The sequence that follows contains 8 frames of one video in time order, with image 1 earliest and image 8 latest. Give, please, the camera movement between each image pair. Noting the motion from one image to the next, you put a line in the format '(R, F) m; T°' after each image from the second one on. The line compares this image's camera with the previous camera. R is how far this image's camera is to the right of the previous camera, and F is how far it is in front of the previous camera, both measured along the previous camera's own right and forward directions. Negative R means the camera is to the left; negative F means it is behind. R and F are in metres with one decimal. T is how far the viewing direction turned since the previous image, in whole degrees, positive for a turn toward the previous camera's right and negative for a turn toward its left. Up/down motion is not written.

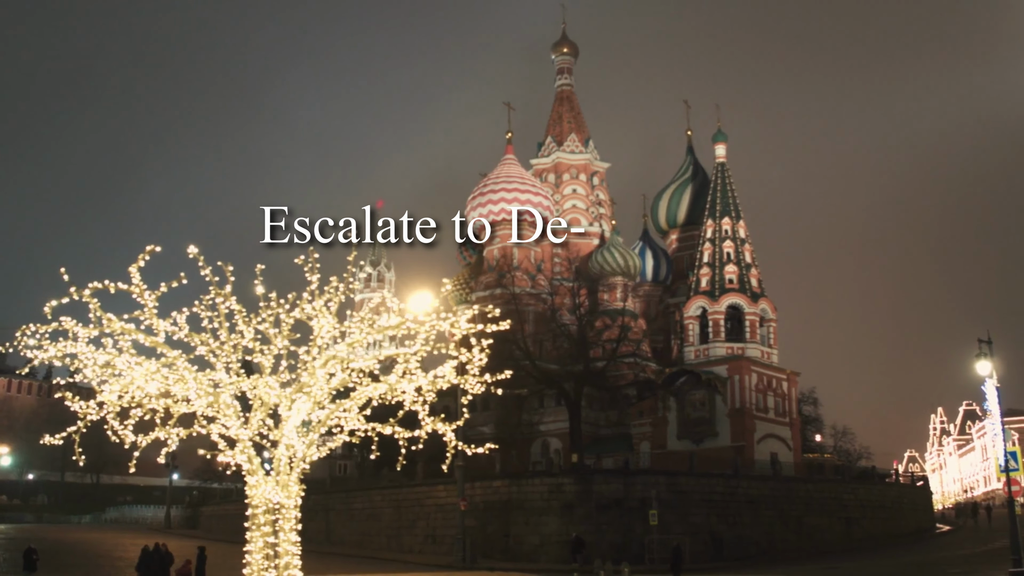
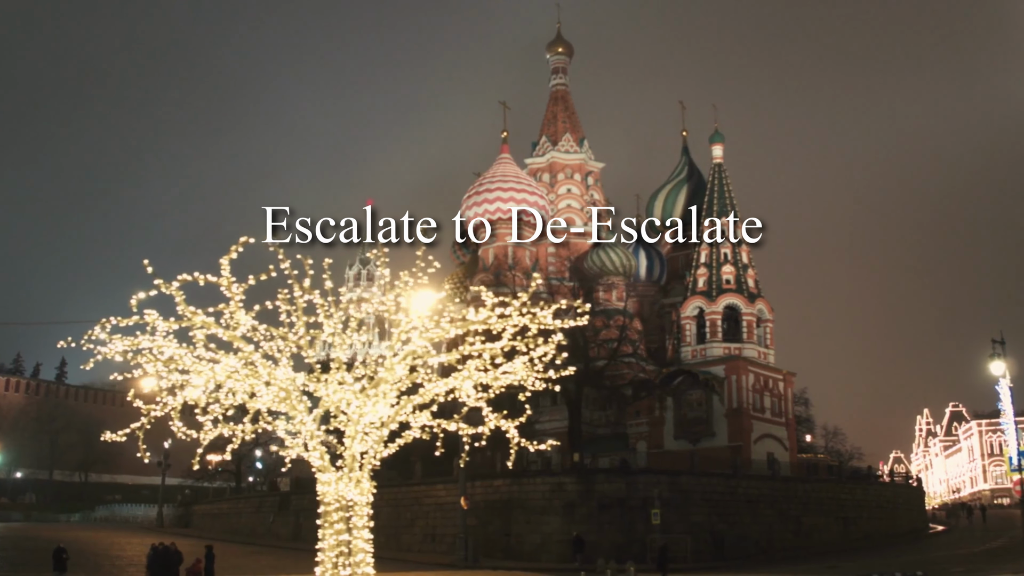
(-0.6, +0.1) m; +1°
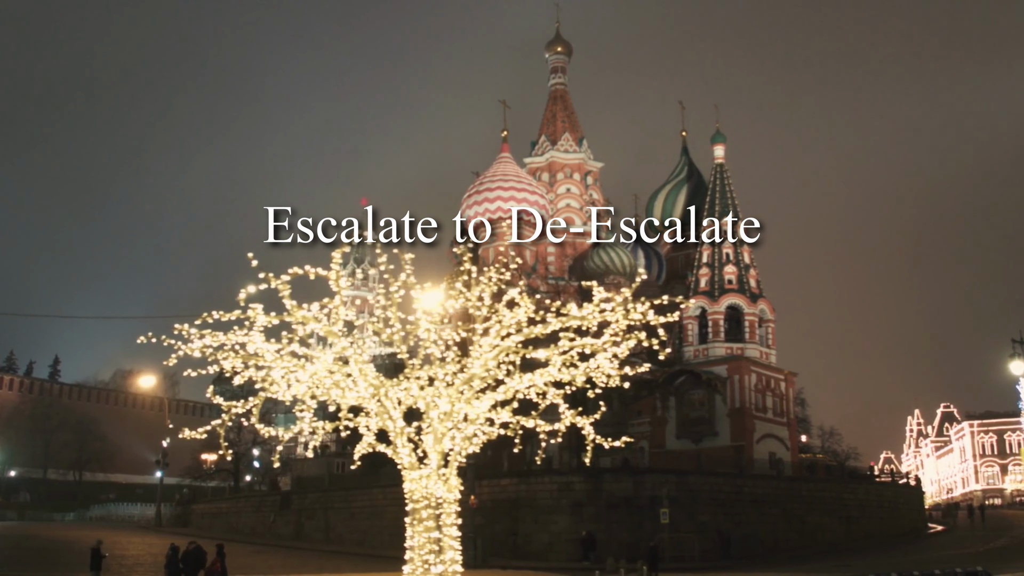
(-0.7, 0.0) m; +1°
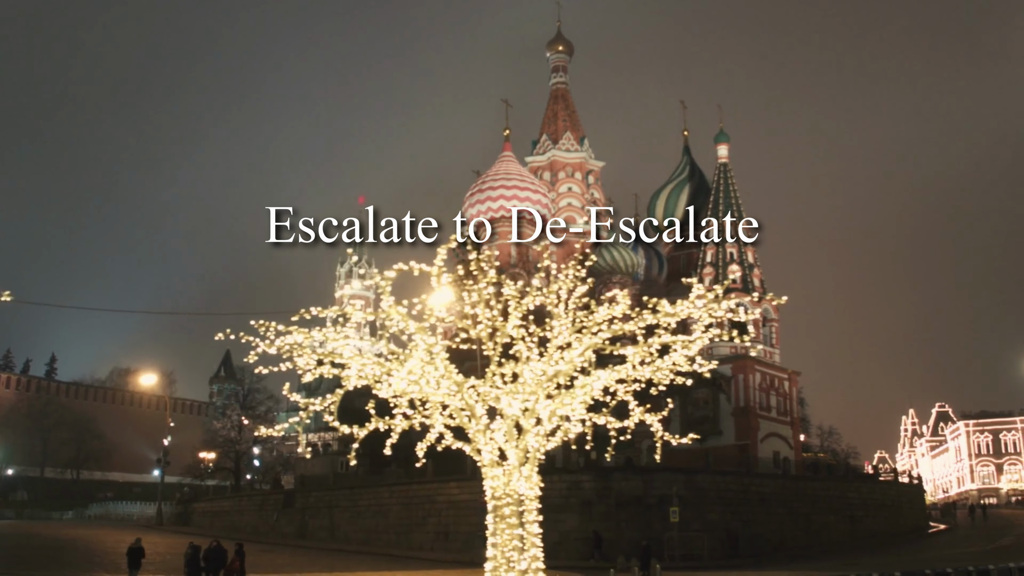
(-0.6, 0.0) m; +1°
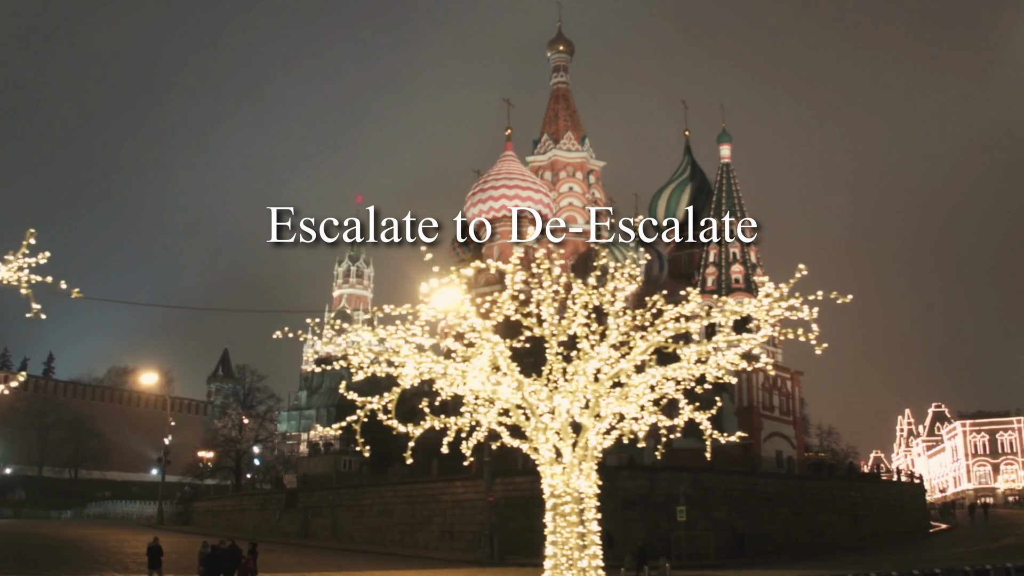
(-0.5, 0.0) m; 0°
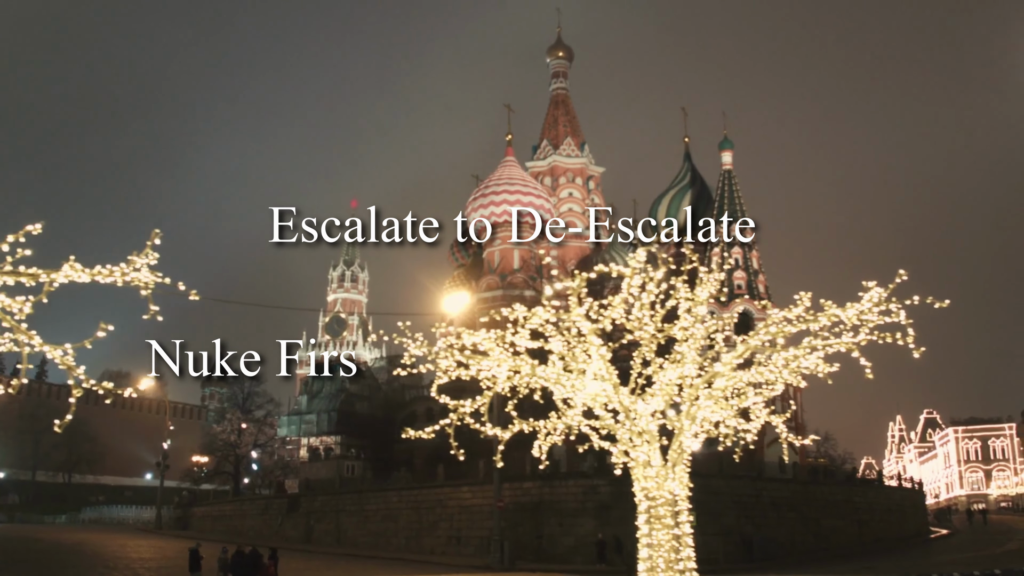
(-0.7, 0.0) m; +1°
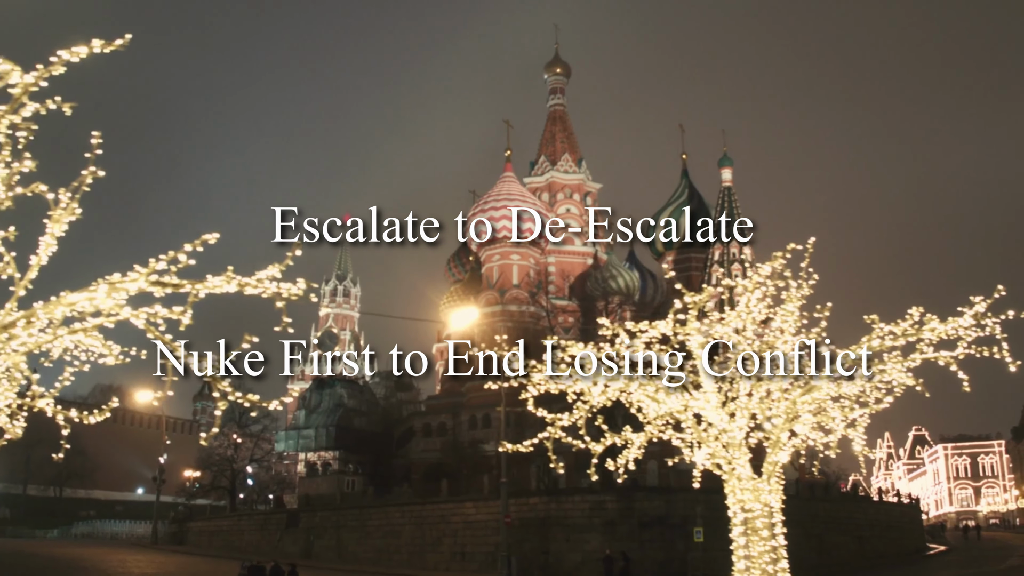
(-0.8, -0.1) m; +1°
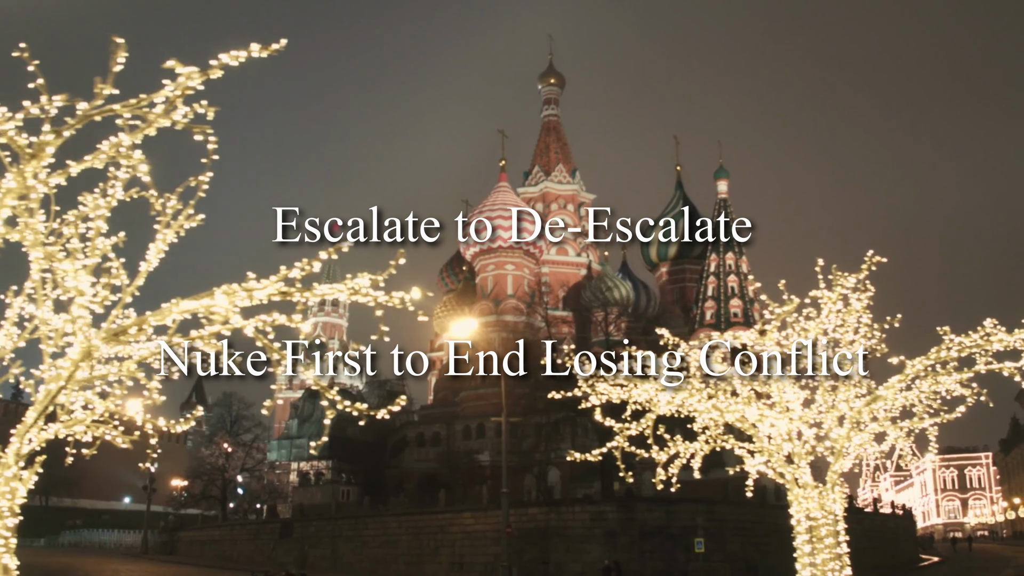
(-0.6, 0.0) m; +1°
